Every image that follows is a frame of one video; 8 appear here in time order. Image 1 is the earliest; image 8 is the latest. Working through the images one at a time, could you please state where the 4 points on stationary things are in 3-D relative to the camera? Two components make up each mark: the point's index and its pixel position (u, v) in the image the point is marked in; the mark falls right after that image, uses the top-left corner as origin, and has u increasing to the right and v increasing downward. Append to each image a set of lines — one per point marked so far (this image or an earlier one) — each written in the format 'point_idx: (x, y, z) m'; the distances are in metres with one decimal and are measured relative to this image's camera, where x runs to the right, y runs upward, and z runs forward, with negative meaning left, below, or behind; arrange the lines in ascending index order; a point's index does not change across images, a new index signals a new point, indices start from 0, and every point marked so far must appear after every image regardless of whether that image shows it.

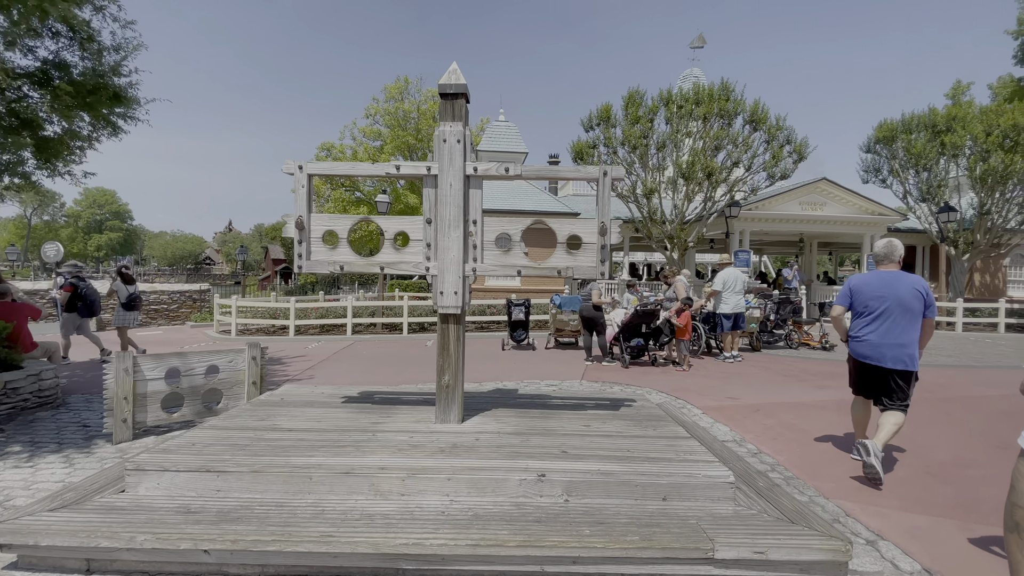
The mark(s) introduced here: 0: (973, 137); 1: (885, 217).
0: (+14.1, +4.6, +14.3) m
1: (+12.8, +2.4, +16.2) m
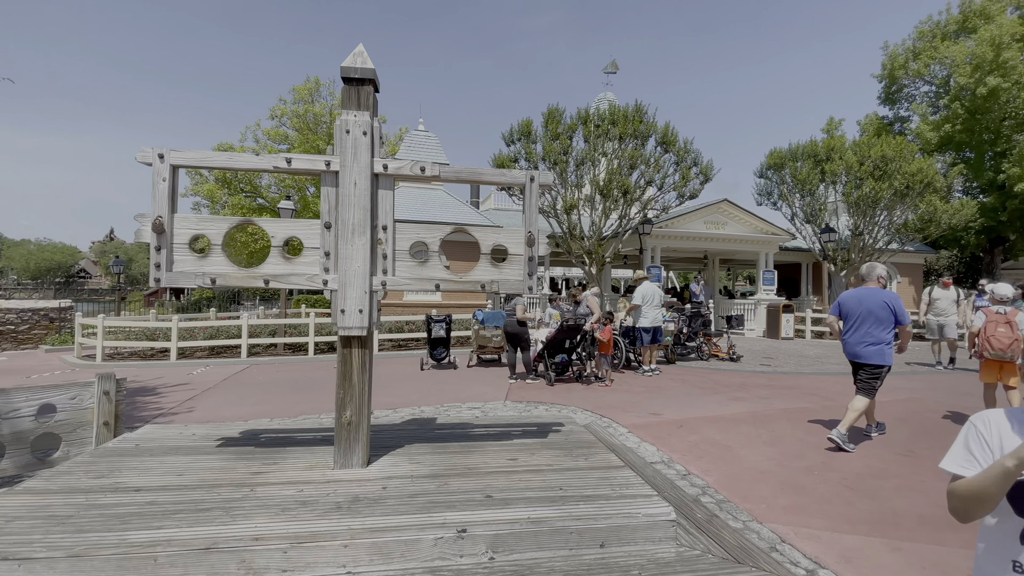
0: (+11.5, +4.1, +16.1) m
1: (+9.9, +1.9, +17.7) m
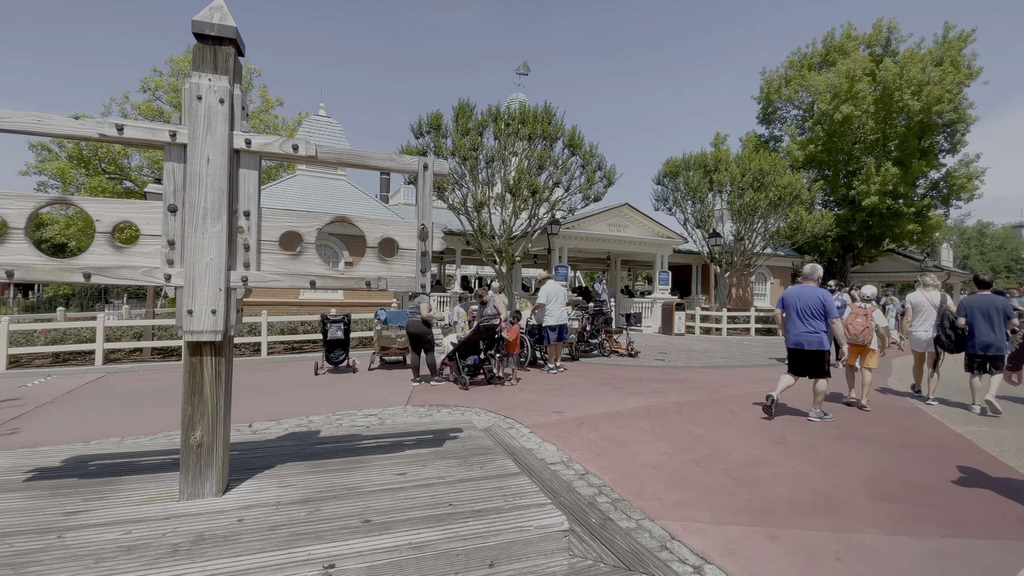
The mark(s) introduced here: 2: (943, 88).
0: (+8.2, +4.1, +17.6) m
1: (+6.4, +1.9, +18.9) m
2: (+17.4, +8.1, +19.0) m
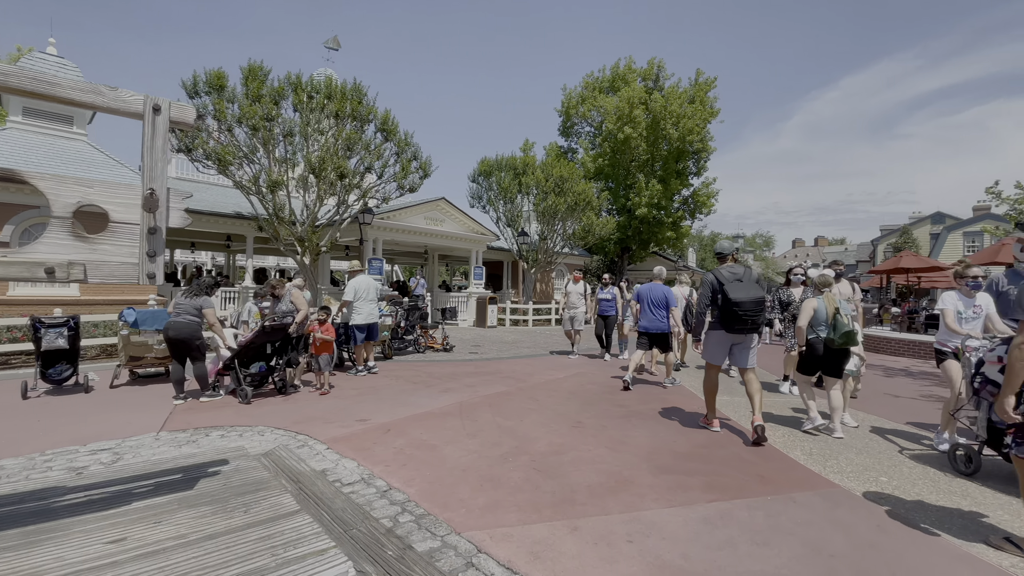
0: (+1.1, +4.3, +19.0) m
1: (-1.1, +2.1, +19.5) m
2: (+9.1, +8.3, +23.6) m
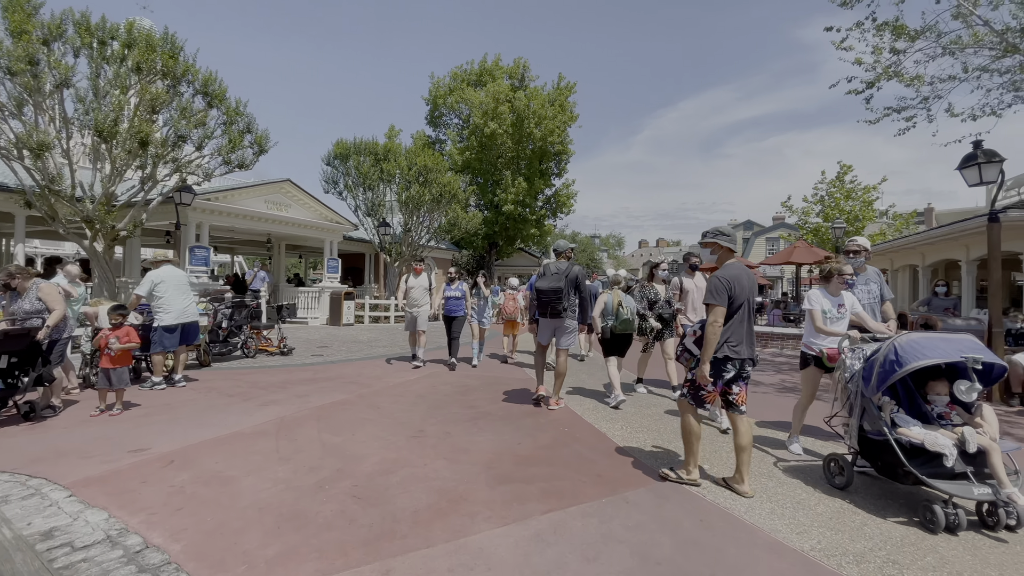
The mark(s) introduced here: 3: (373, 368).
0: (-4.3, +4.5, +17.9) m
1: (-6.5, +2.3, +17.9) m
2: (+2.2, +8.6, +24.6) m
3: (-2.5, -1.4, +8.5) m
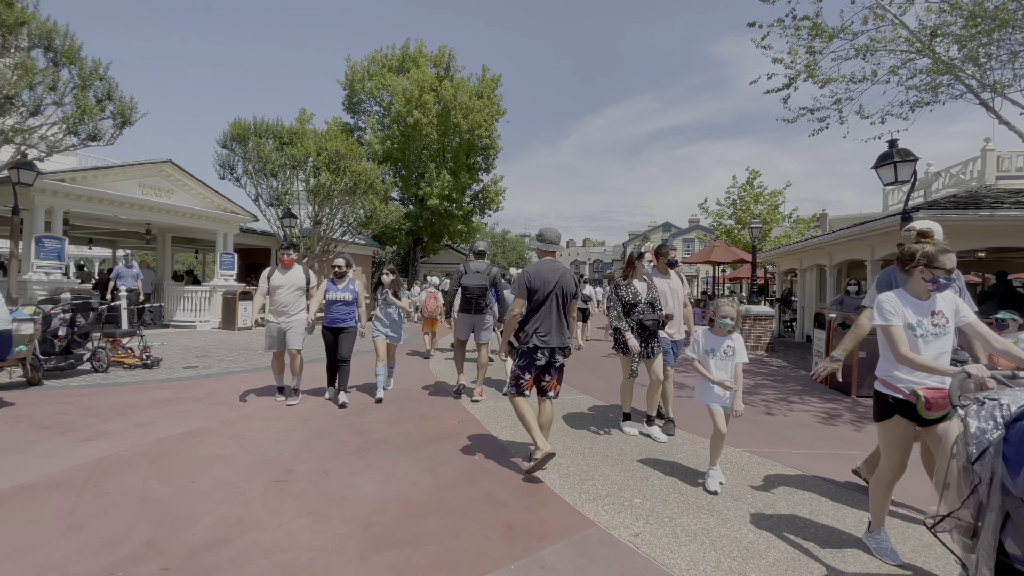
0: (-7.0, +4.6, +16.2) m
1: (-9.2, +2.4, +15.8) m
2: (-1.6, +8.6, +23.7) m
3: (-3.9, -1.4, +7.2) m
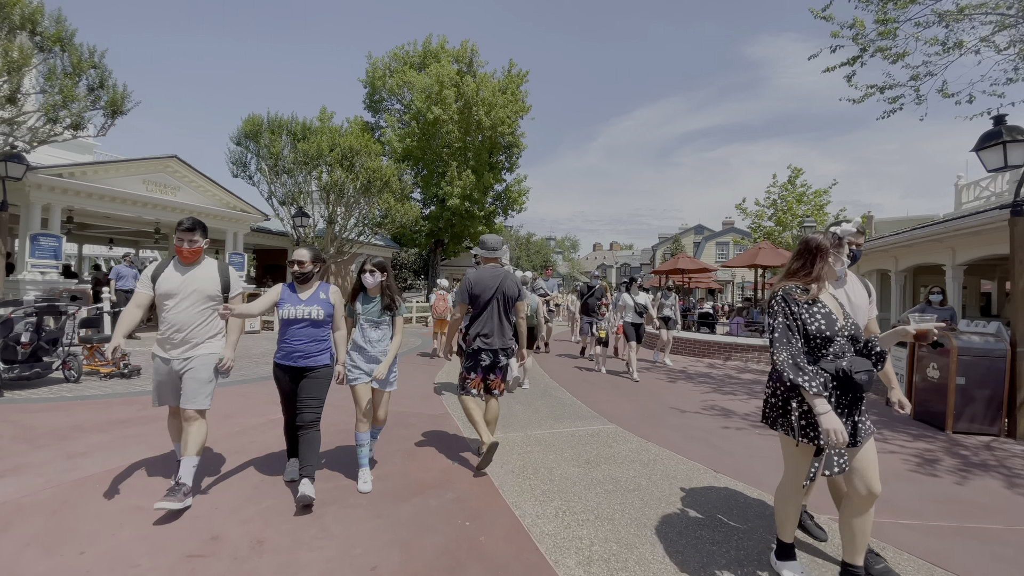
0: (-6.3, +4.5, +15.5) m
1: (-8.5, +2.3, +15.2) m
2: (-0.4, +8.4, +22.7) m
3: (-3.7, -1.5, +6.3) m
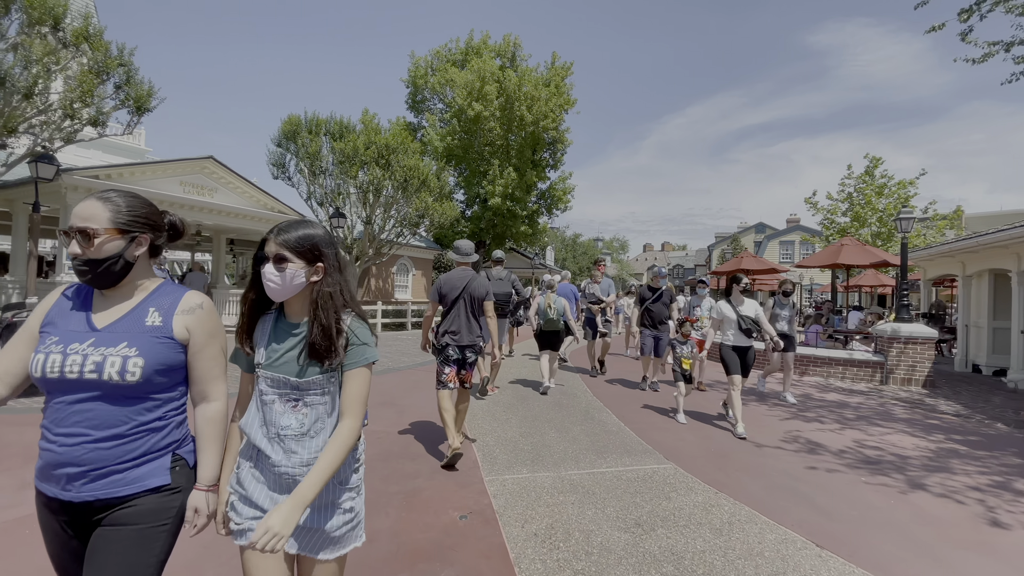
0: (-4.9, +4.4, +15.1) m
1: (-7.2, +2.3, +15.1) m
2: (+1.6, +8.3, +21.7) m
3: (-3.3, -1.5, +5.7) m
